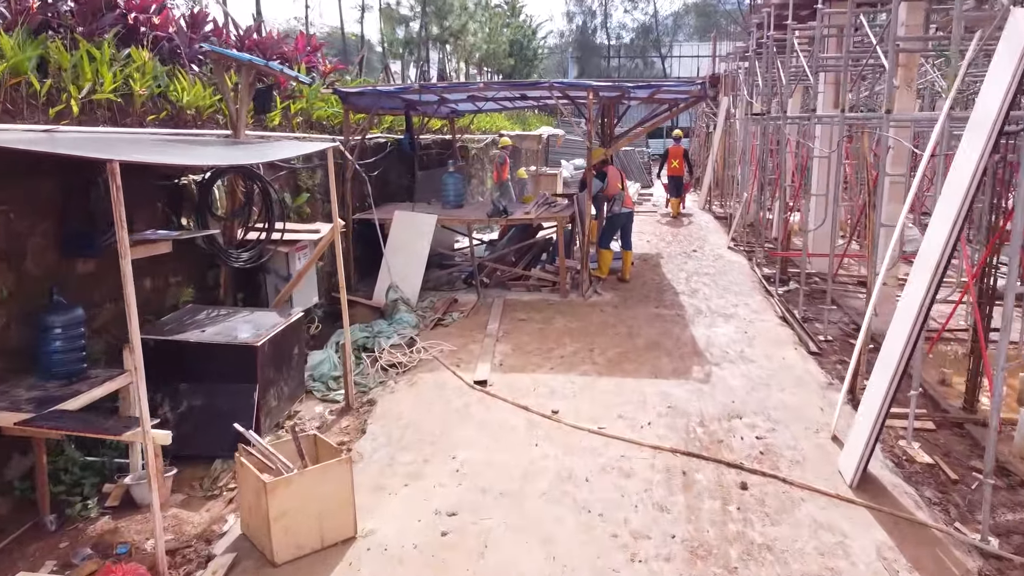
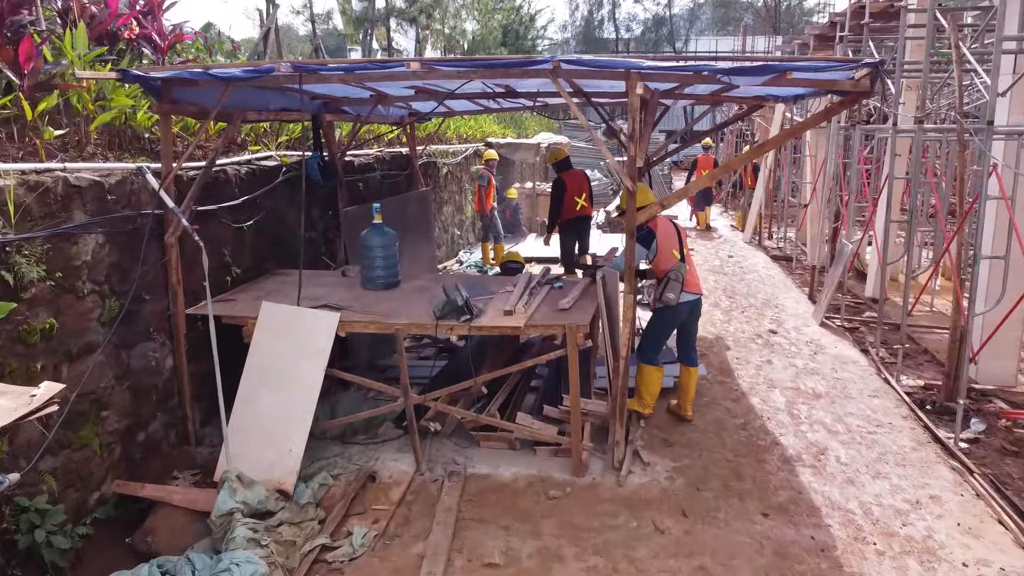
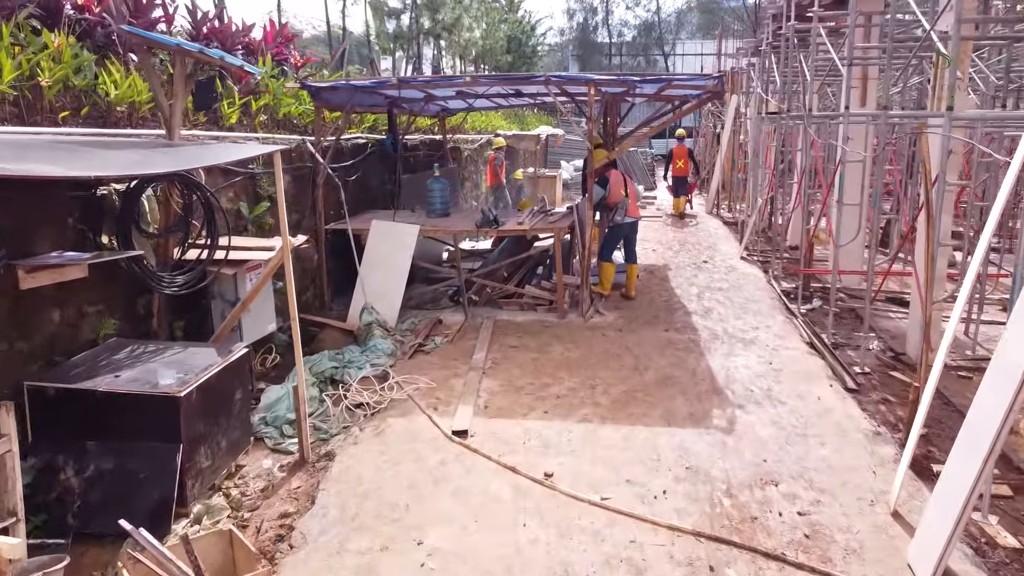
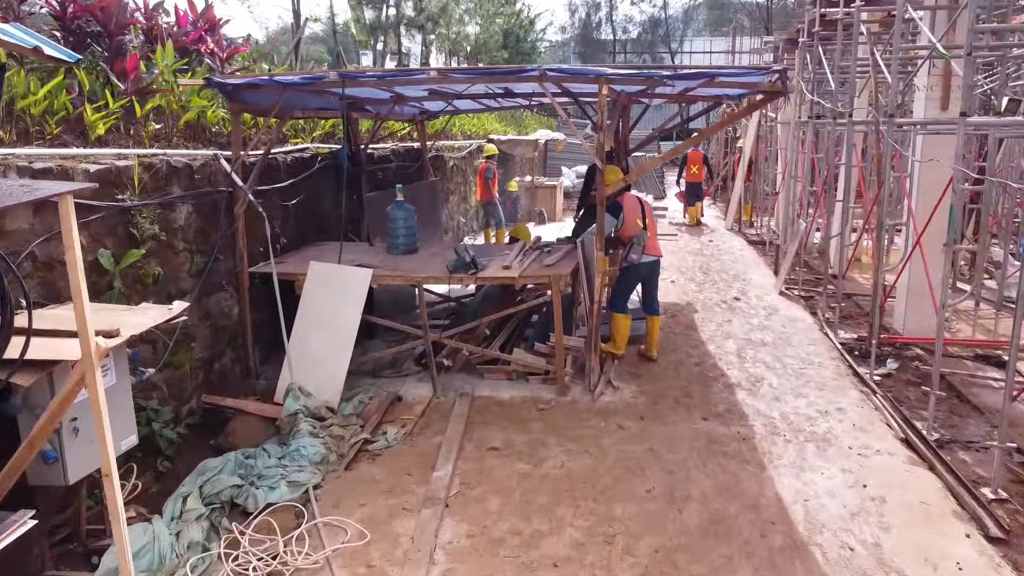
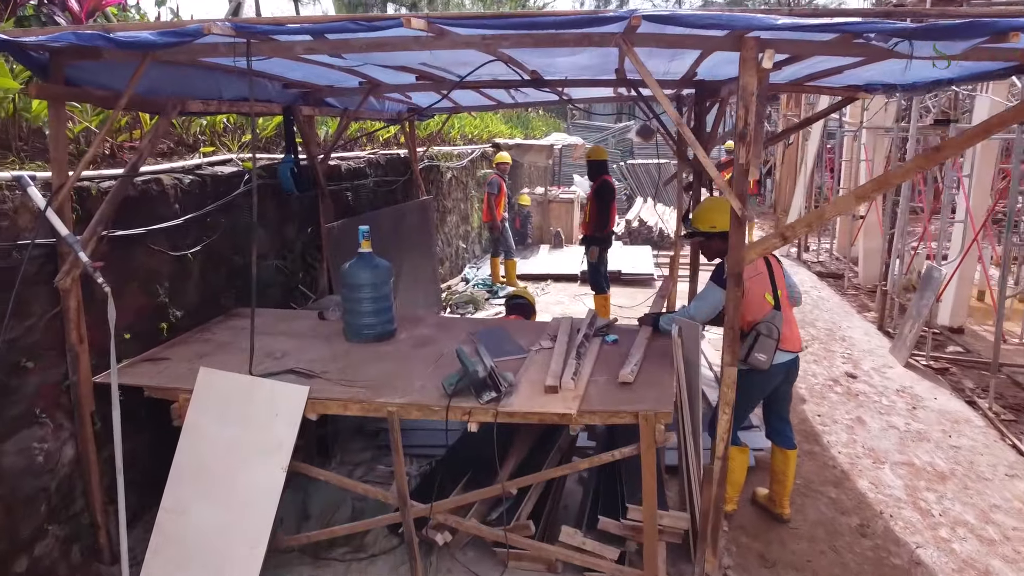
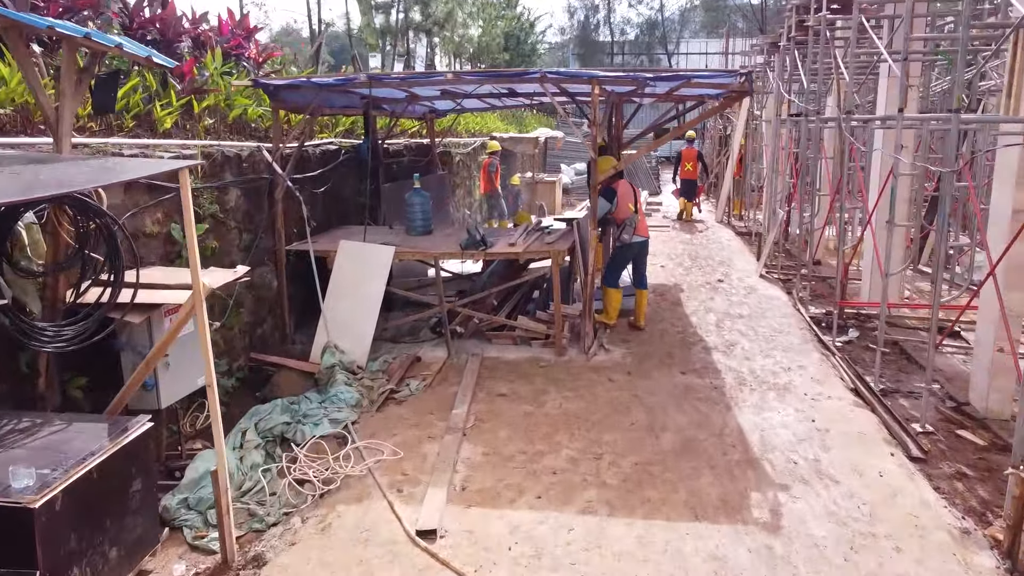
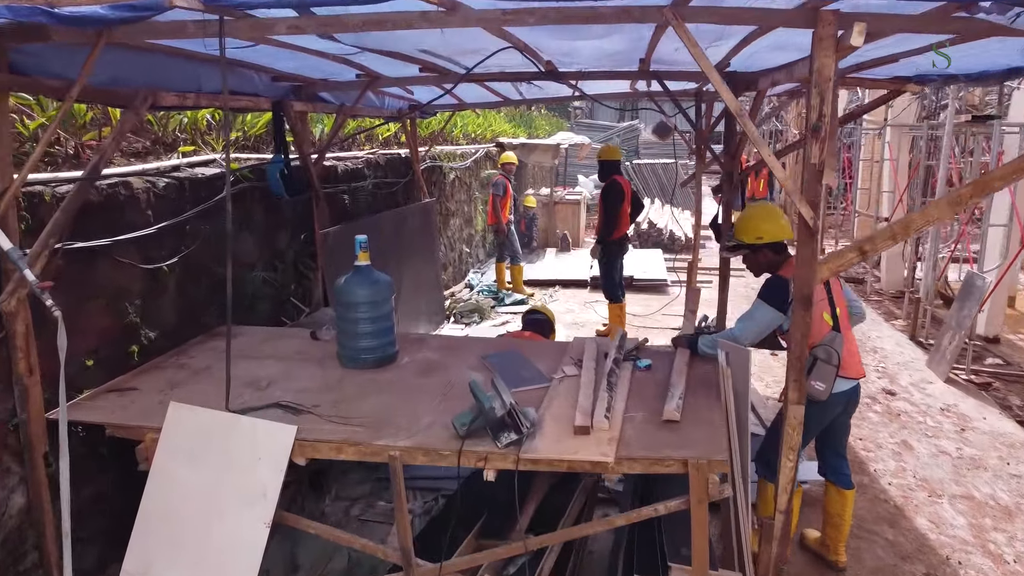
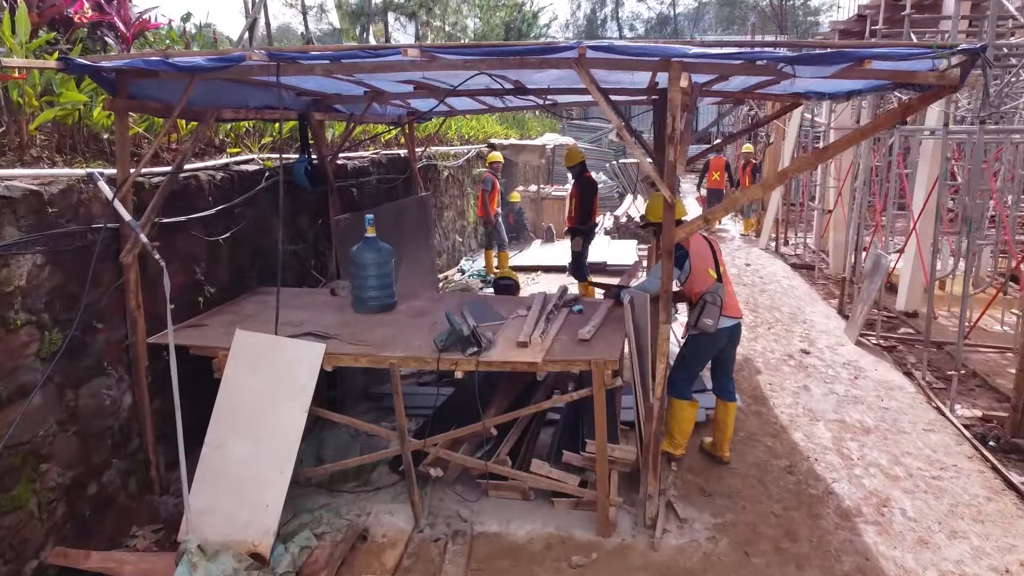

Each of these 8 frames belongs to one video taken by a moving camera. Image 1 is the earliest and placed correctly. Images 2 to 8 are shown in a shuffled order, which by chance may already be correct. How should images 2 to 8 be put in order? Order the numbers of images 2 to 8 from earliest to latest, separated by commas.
3, 6, 4, 2, 8, 5, 7
